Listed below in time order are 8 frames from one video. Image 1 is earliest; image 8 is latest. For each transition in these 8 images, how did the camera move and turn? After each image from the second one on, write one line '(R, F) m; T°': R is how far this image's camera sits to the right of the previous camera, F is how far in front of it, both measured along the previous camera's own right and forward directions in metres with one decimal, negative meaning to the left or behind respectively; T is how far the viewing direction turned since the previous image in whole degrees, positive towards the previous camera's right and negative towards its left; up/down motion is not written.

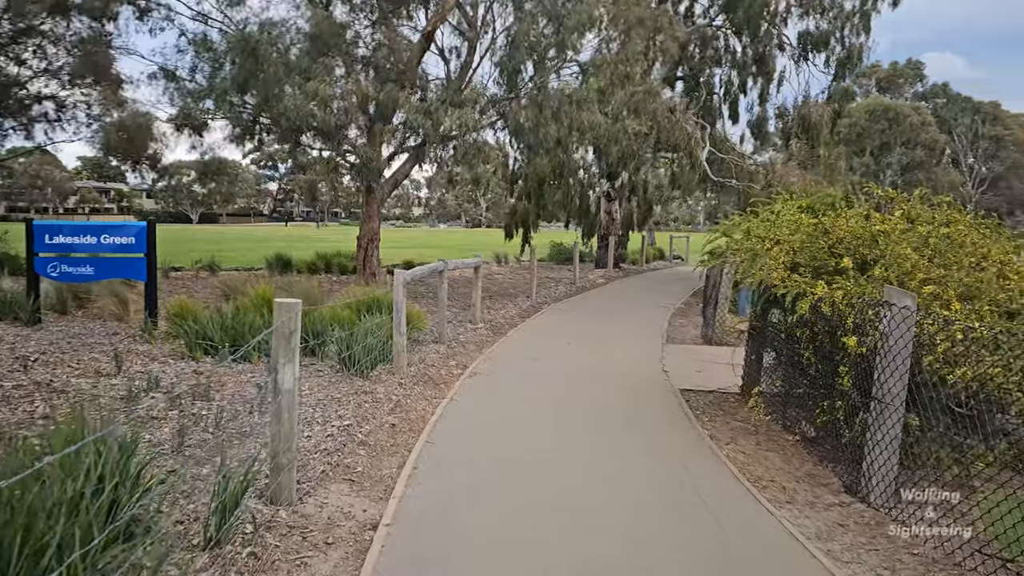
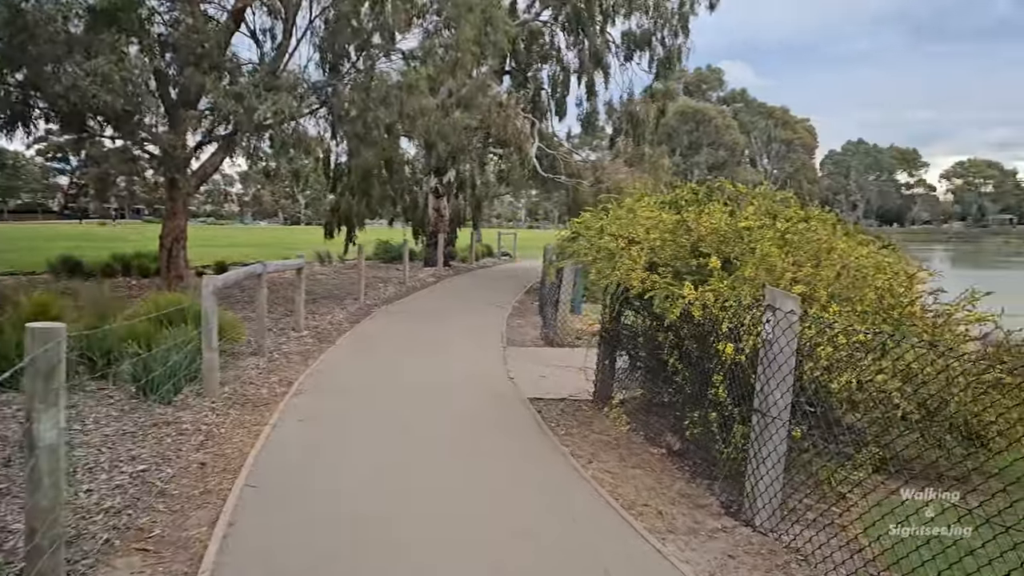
(-0.1, +0.8) m; +12°
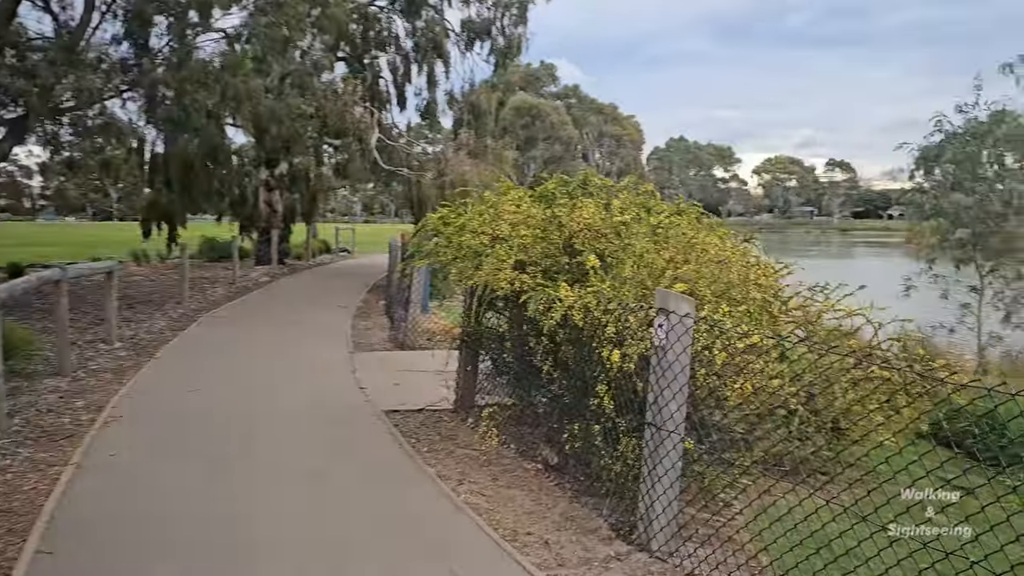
(-0.1, +0.6) m; +11°
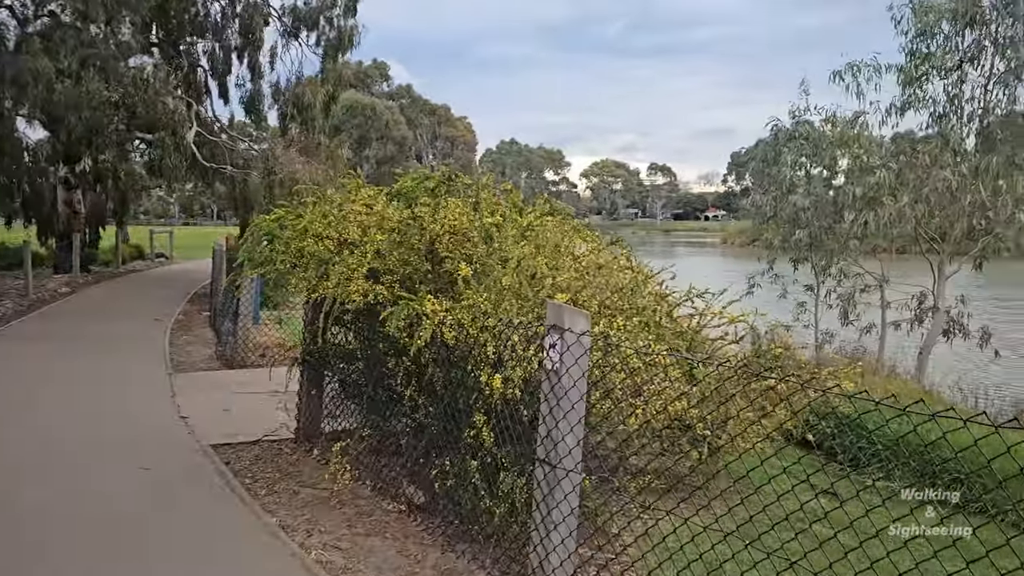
(-0.1, +0.7) m; +12°
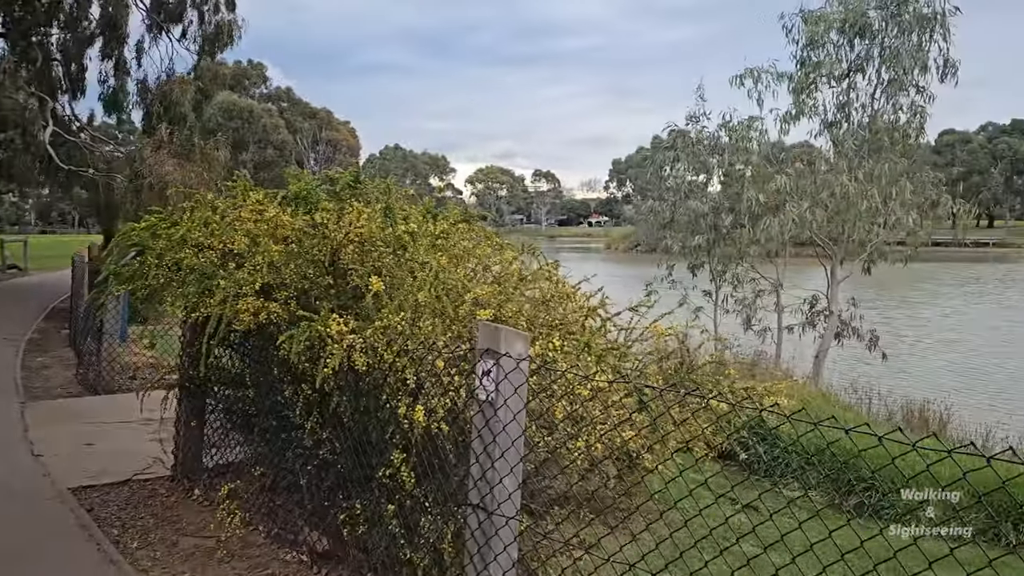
(-0.1, +0.5) m; +8°
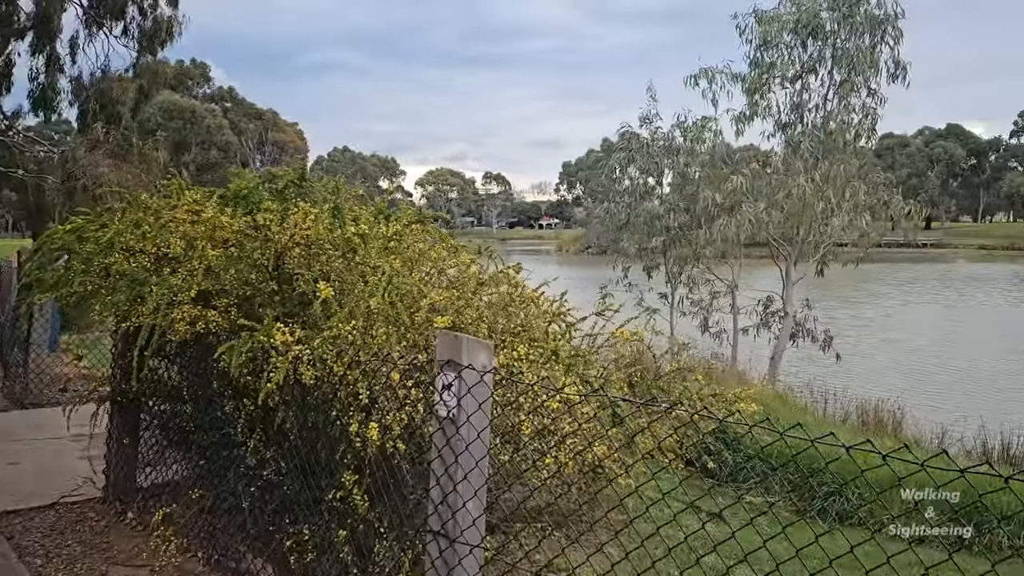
(0.0, +0.2) m; +3°
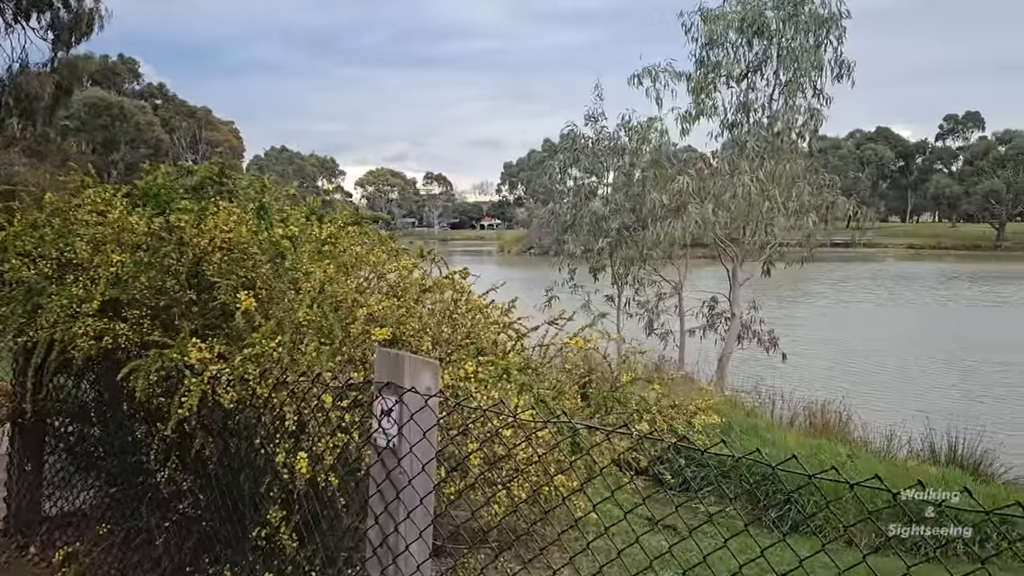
(0.0, +0.3) m; +4°
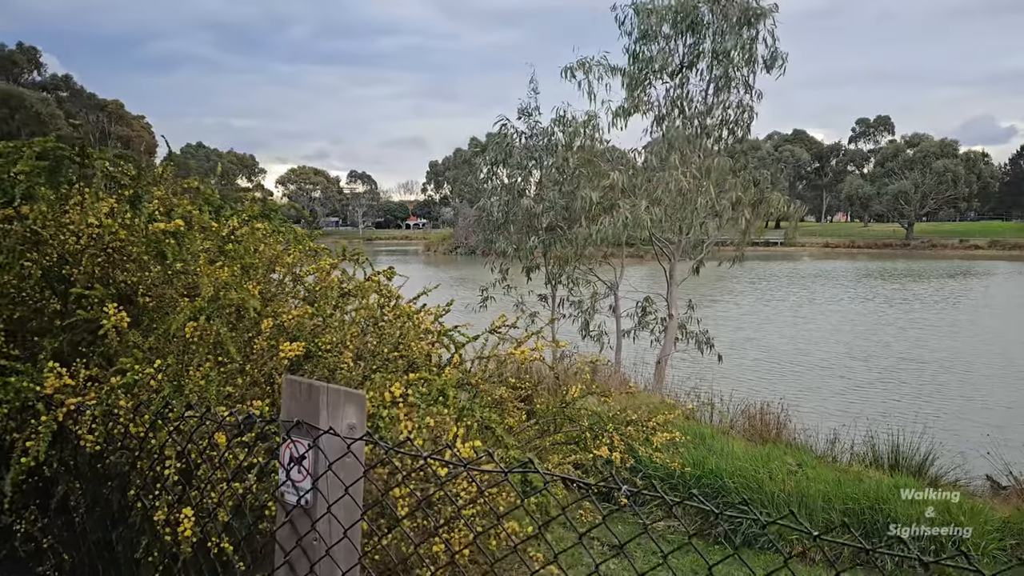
(0.0, +0.5) m; +5°
